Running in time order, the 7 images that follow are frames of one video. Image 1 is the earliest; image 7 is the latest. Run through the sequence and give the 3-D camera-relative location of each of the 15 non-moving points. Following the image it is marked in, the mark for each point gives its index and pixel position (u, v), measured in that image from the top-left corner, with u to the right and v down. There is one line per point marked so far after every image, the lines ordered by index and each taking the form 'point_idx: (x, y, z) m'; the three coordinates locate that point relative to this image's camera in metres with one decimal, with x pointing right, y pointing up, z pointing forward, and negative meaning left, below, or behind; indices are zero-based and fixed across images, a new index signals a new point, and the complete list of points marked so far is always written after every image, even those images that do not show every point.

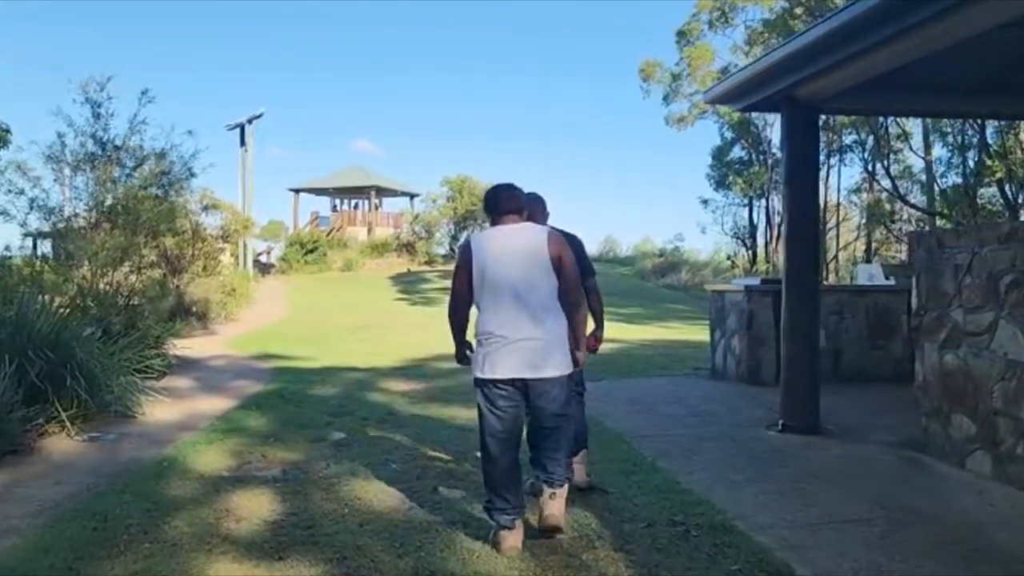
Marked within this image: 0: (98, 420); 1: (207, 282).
0: (-2.9, -0.9, +6.5) m
1: (-4.9, +0.1, +14.8) m
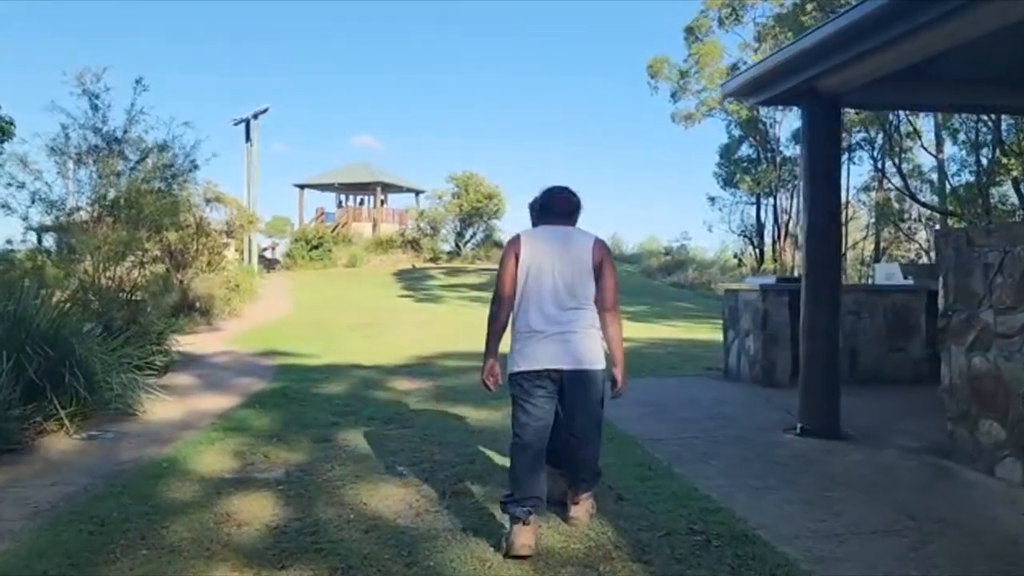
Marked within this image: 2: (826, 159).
0: (-2.8, -0.9, +6.3) m
1: (-4.8, +0.2, +14.7) m
2: (+1.8, +0.7, +5.4) m
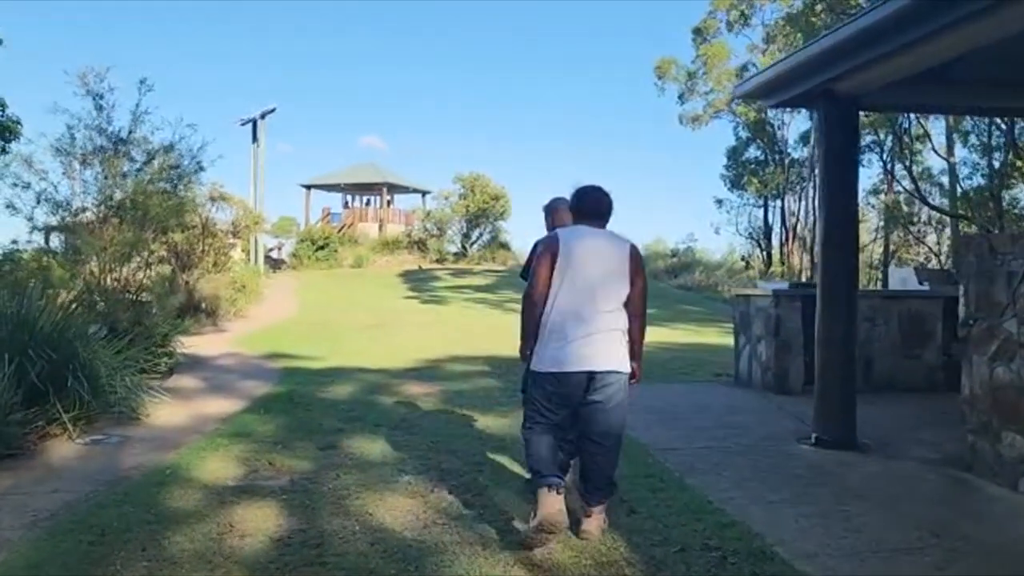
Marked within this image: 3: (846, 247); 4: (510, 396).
0: (-2.7, -0.9, +6.3) m
1: (-4.7, +0.2, +14.6) m
2: (+1.9, +0.7, +5.3) m
3: (+1.9, +0.2, +5.3) m
4: (0.0, -0.8, +7.2) m
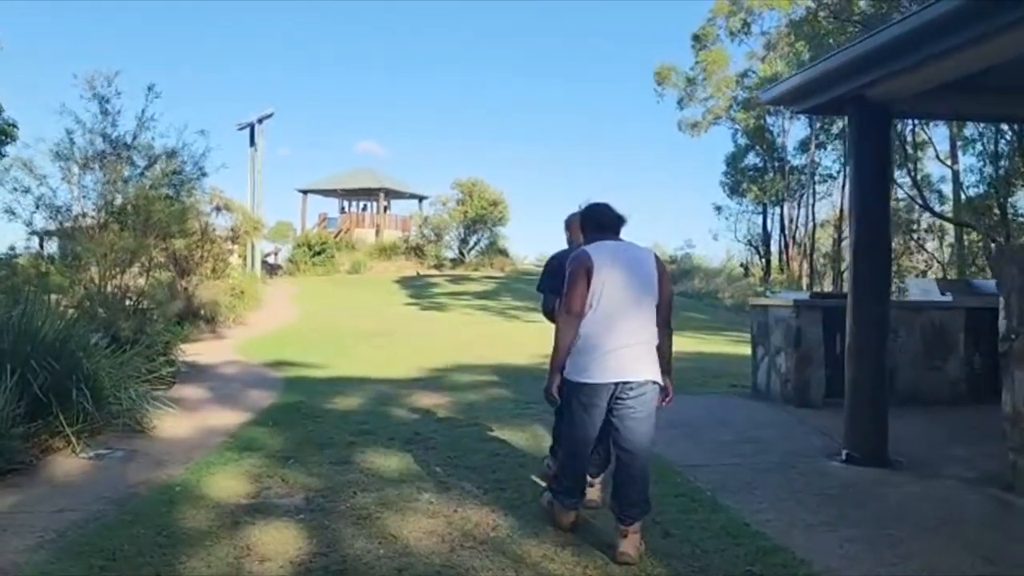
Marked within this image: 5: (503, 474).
0: (-2.6, -1.0, +6.1) m
1: (-4.6, +0.1, +14.4) m
2: (+2.0, +0.6, +5.1) m
3: (+2.0, +0.2, +5.1) m
4: (+0.1, -0.9, +7.1) m
5: (0.0, -1.0, +4.9) m
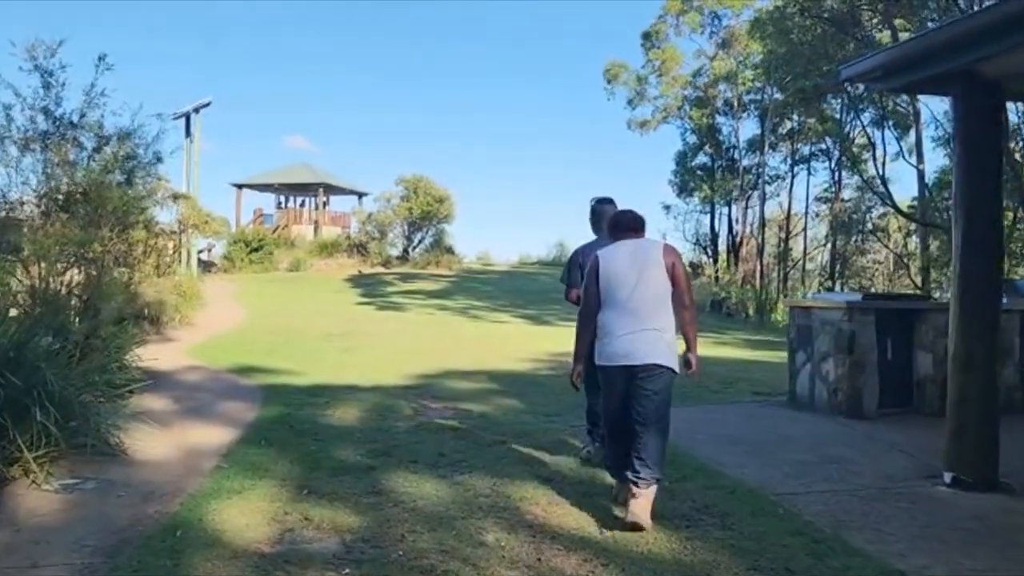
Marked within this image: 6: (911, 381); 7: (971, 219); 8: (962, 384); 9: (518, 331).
0: (-2.4, -0.9, +5.1) m
1: (-5.0, +0.1, +13.3) m
2: (+2.3, +0.6, +4.5) m
3: (+2.3, +0.2, +4.5) m
4: (+0.2, -0.9, +6.3) m
5: (+0.3, -1.0, +4.2) m
6: (+2.7, -0.6, +6.4) m
7: (+2.2, +0.3, +4.5) m
8: (+2.2, -0.5, +4.5) m
9: (+0.1, -0.6, +14.1) m
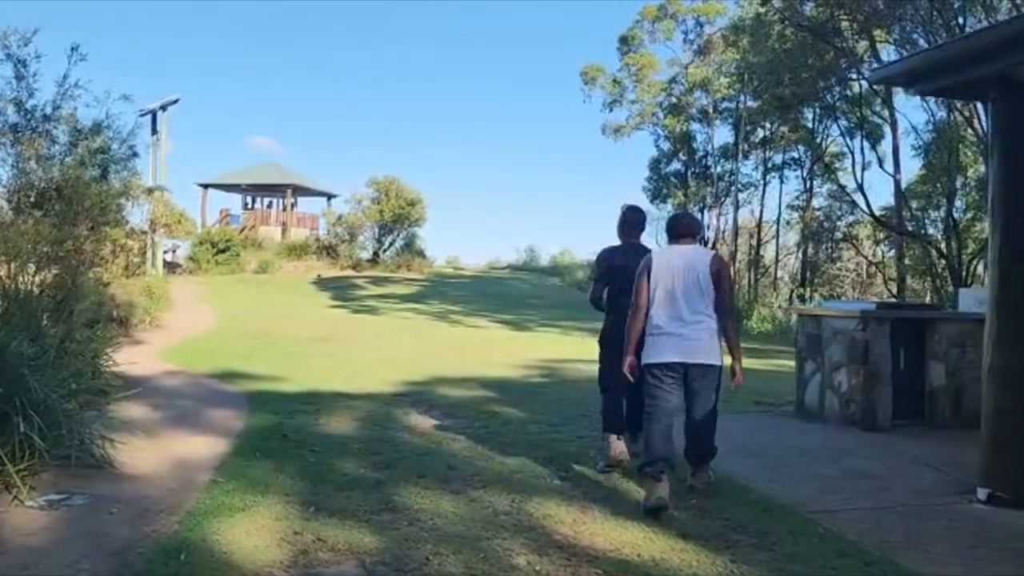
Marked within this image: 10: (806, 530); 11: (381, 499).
0: (-2.3, -0.9, +4.8) m
1: (-5.2, +0.1, +12.9) m
2: (+2.4, +0.6, +4.4) m
3: (+2.4, +0.1, +4.4) m
4: (+0.3, -0.9, +6.1) m
5: (+0.4, -1.0, +4.0) m
6: (+2.8, -0.7, +6.3) m
7: (+2.3, +0.3, +4.4) m
8: (+2.3, -0.5, +4.4) m
9: (-0.2, -0.7, +13.8) m
10: (+1.2, -1.0, +3.9) m
11: (-0.6, -1.0, +4.3) m
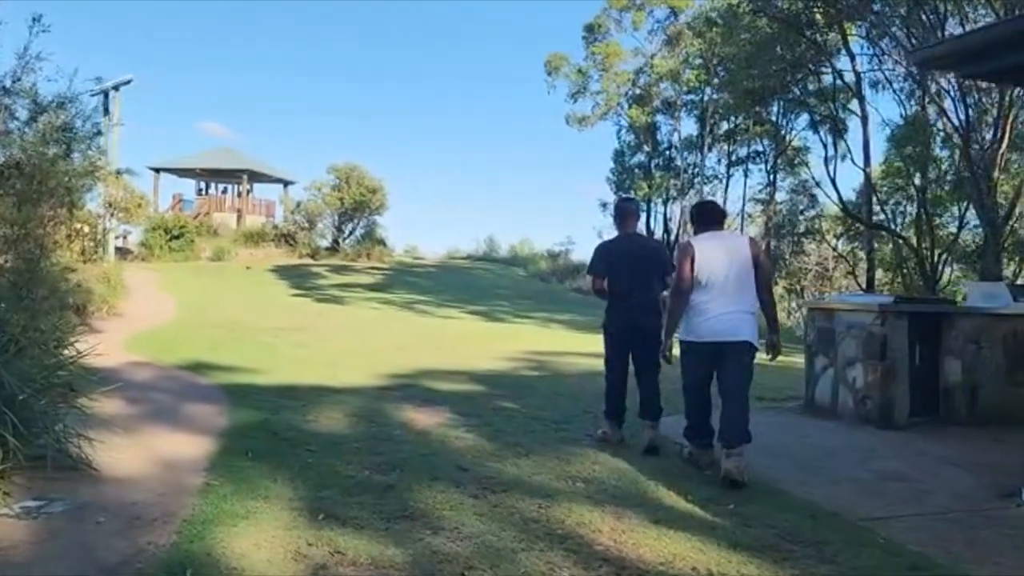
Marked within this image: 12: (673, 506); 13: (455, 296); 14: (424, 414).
0: (-2.3, -0.9, +4.3) m
1: (-5.5, +0.3, +12.3) m
2: (+2.5, +0.6, +4.1) m
3: (+2.5, +0.1, +4.2) m
4: (+0.3, -0.9, +5.8) m
5: (+0.5, -1.0, +3.7) m
6: (+2.8, -0.7, +6.1) m
7: (+2.4, +0.3, +4.2) m
8: (+2.4, -0.5, +4.2) m
9: (-0.6, -0.6, +13.5) m
10: (+1.3, -1.0, +3.6) m
11: (-0.5, -0.9, +4.0) m
12: (+0.6, -0.9, +4.1) m
13: (-1.2, -0.2, +19.6) m
14: (-0.6, -0.8, +6.2) m
